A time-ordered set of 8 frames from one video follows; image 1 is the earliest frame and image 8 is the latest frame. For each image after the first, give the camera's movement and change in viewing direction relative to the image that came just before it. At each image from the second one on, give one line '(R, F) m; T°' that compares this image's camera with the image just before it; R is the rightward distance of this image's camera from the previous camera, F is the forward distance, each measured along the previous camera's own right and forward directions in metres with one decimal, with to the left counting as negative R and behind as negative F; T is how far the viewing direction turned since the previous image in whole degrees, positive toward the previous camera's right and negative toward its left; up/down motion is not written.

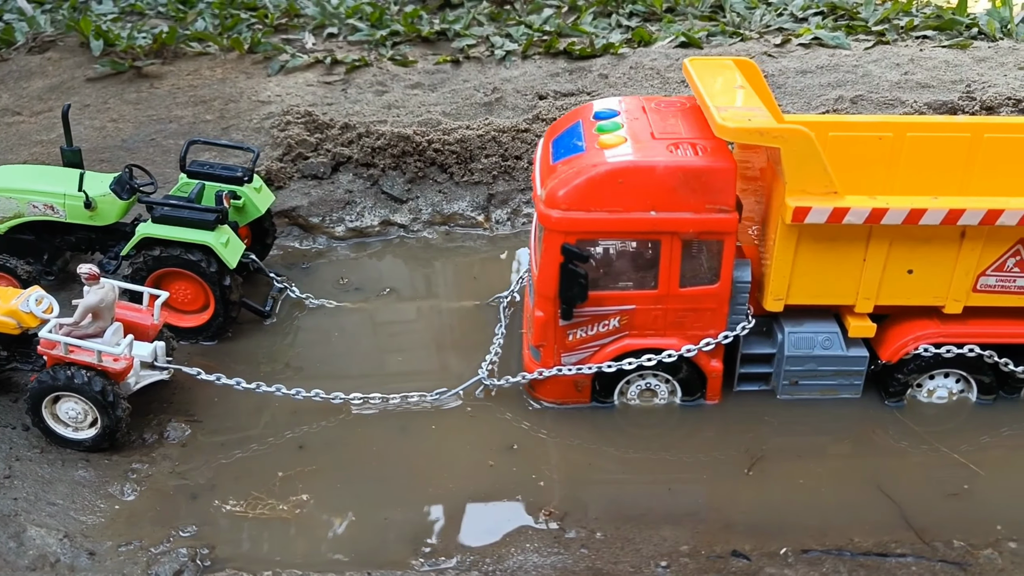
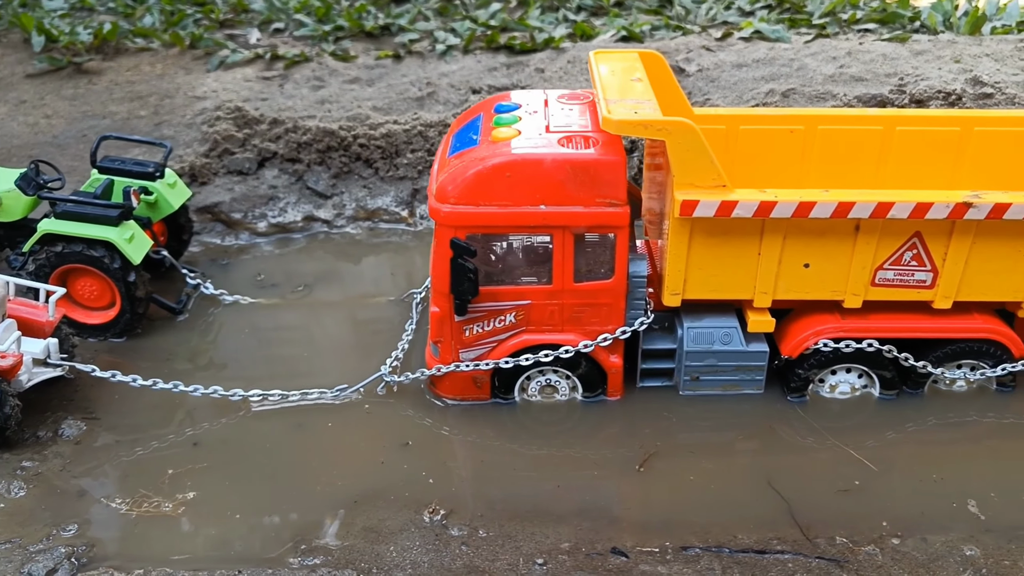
(+0.5, +0.1) m; 0°
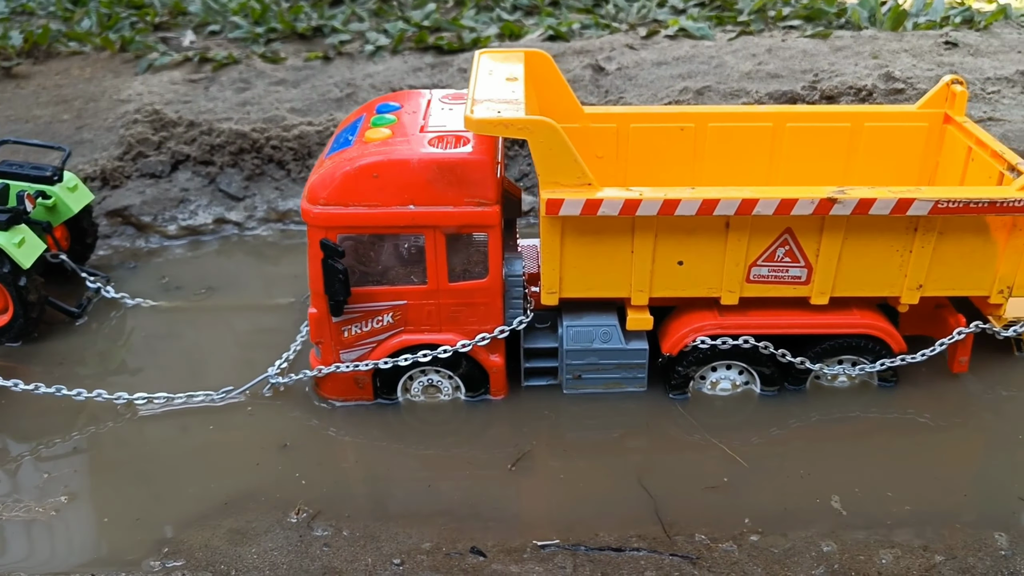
(+0.6, 0.0) m; 0°
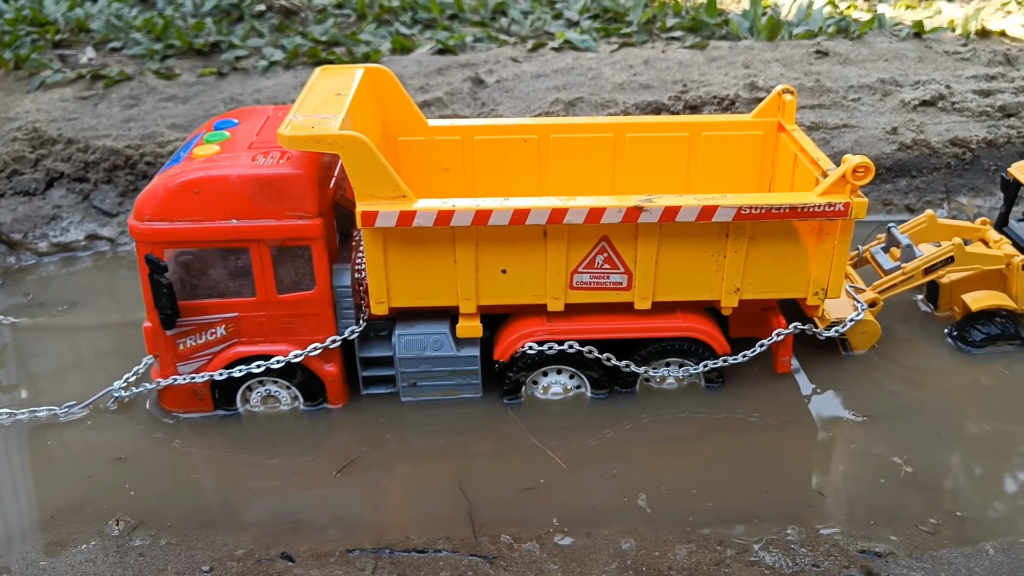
(+0.8, -0.1) m; +1°
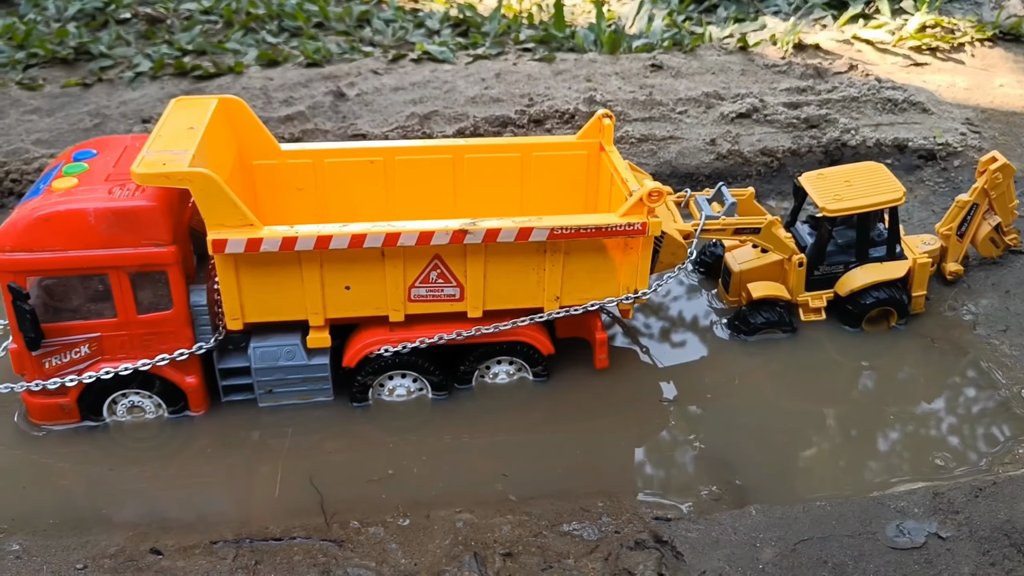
(+0.3, -0.6) m; +6°
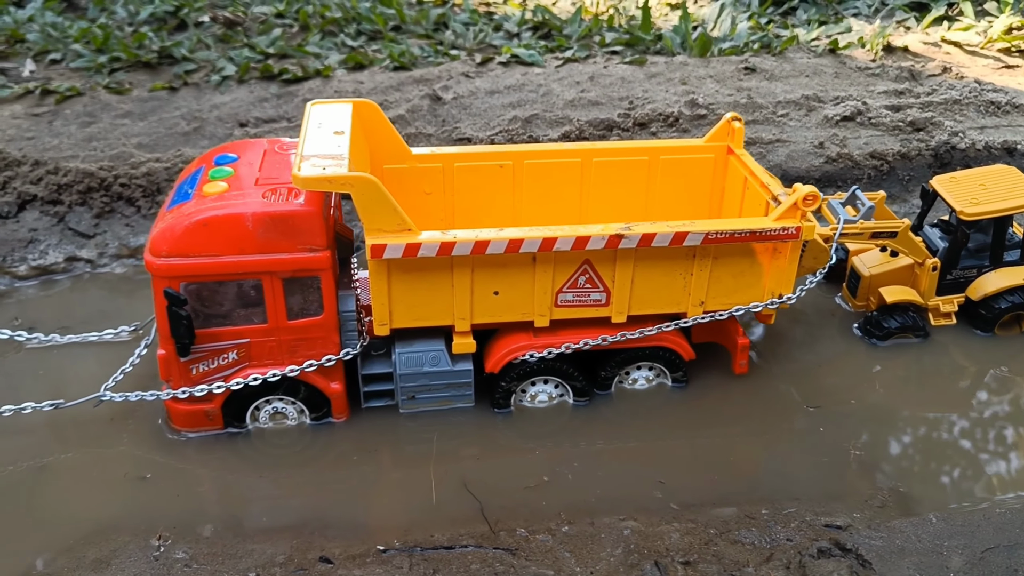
(-0.8, 0.0) m; 0°
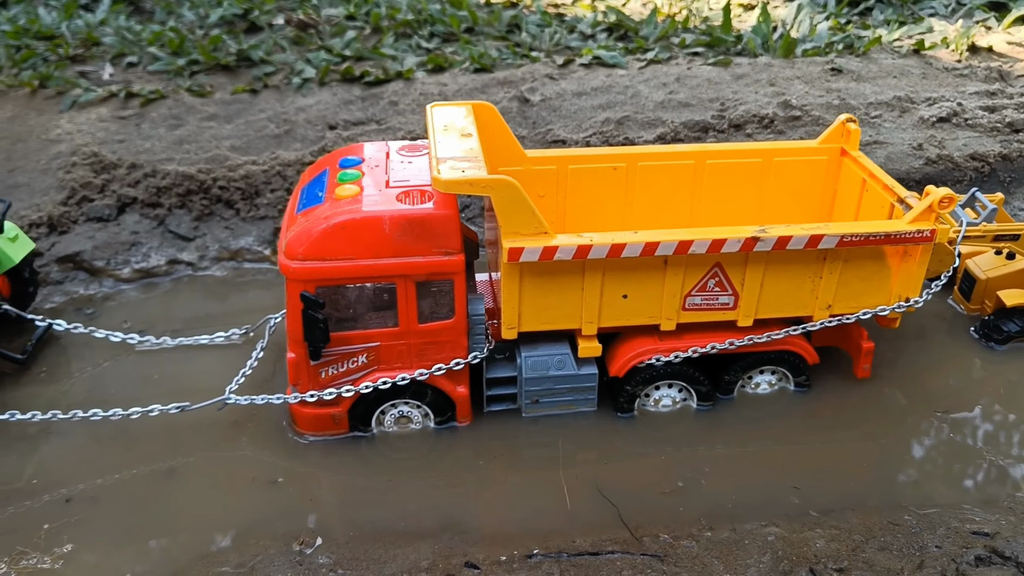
(-0.6, 0.0) m; -1°
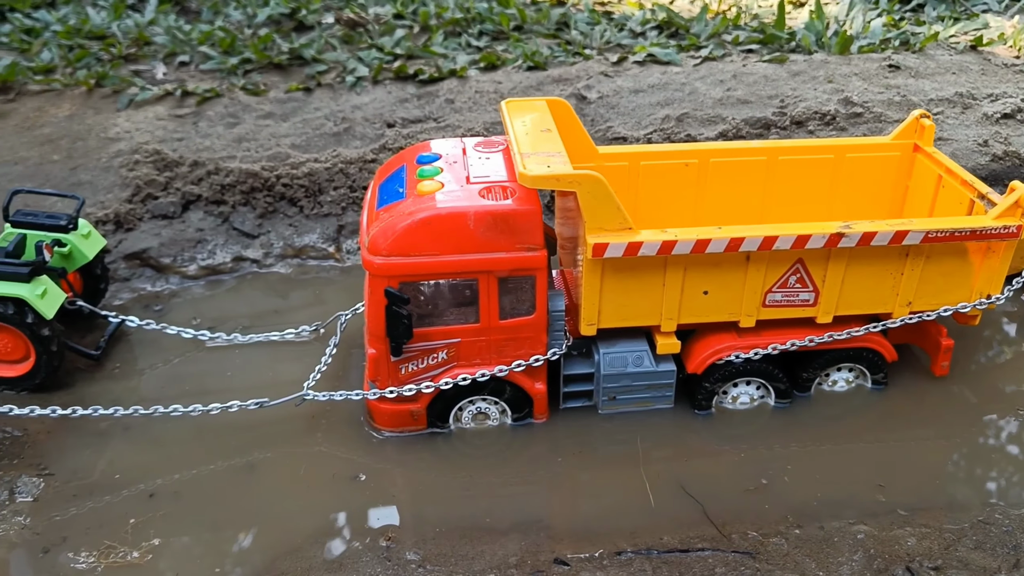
(-0.4, 0.0) m; -1°
